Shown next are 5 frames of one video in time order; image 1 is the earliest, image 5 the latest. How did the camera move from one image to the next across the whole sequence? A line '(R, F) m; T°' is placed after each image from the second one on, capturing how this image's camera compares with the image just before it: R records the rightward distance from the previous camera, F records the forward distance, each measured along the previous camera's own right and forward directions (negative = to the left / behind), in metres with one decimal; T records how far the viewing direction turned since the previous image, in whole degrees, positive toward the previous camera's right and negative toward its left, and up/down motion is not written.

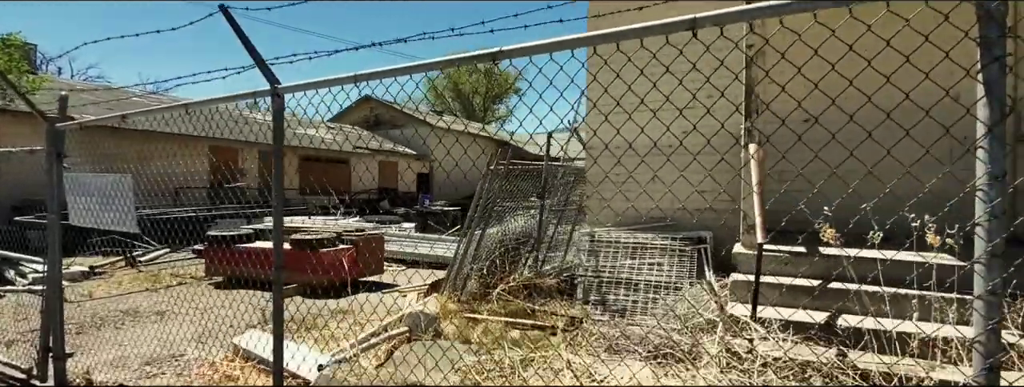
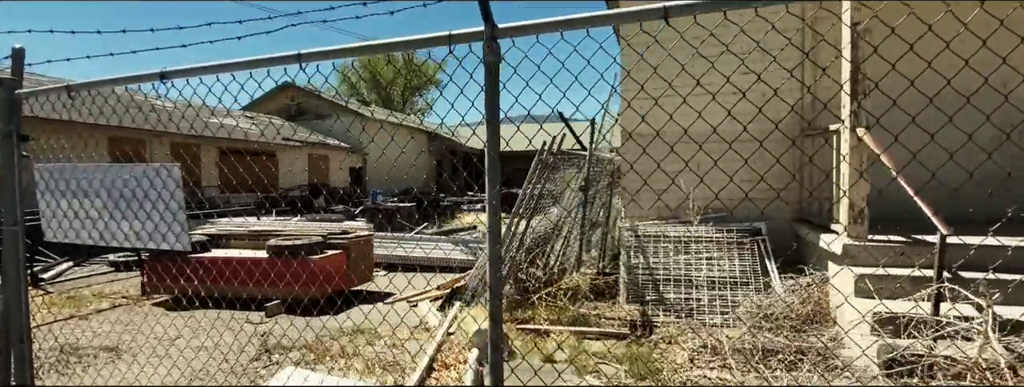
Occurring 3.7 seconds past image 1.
(-1.3, +0.9) m; +10°
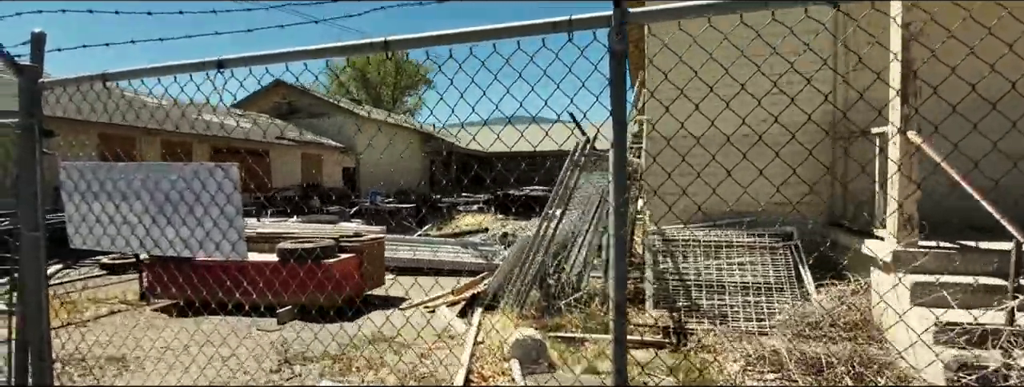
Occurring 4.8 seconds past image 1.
(-0.4, +0.2) m; +2°
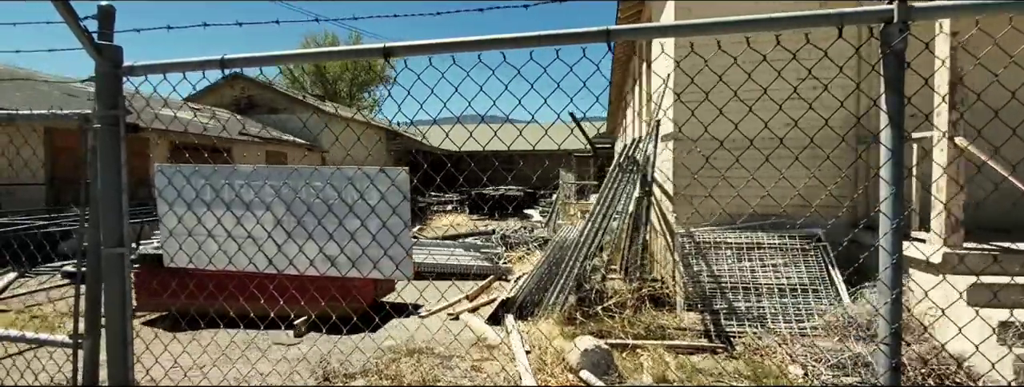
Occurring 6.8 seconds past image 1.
(-0.8, +0.2) m; +6°
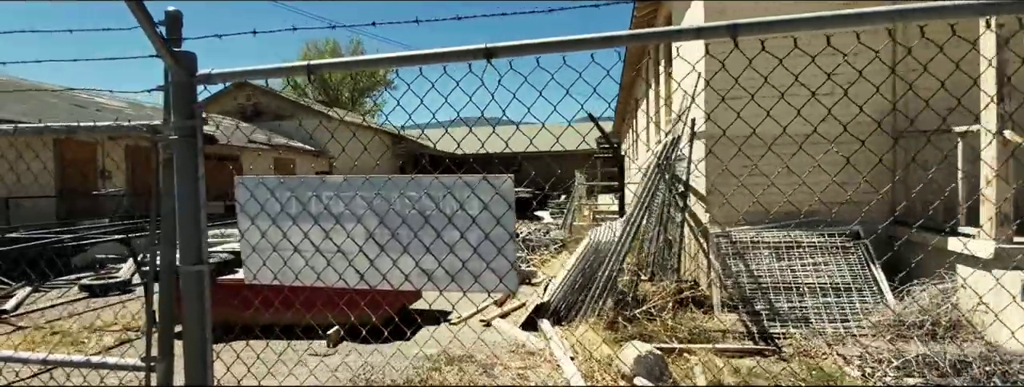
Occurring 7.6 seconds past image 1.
(-0.3, +0.1) m; 0°
